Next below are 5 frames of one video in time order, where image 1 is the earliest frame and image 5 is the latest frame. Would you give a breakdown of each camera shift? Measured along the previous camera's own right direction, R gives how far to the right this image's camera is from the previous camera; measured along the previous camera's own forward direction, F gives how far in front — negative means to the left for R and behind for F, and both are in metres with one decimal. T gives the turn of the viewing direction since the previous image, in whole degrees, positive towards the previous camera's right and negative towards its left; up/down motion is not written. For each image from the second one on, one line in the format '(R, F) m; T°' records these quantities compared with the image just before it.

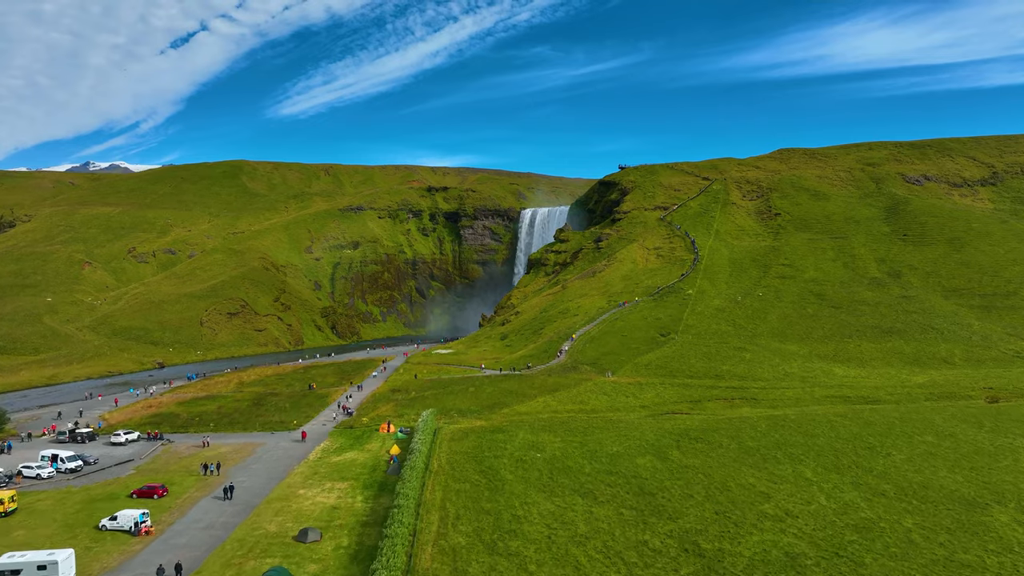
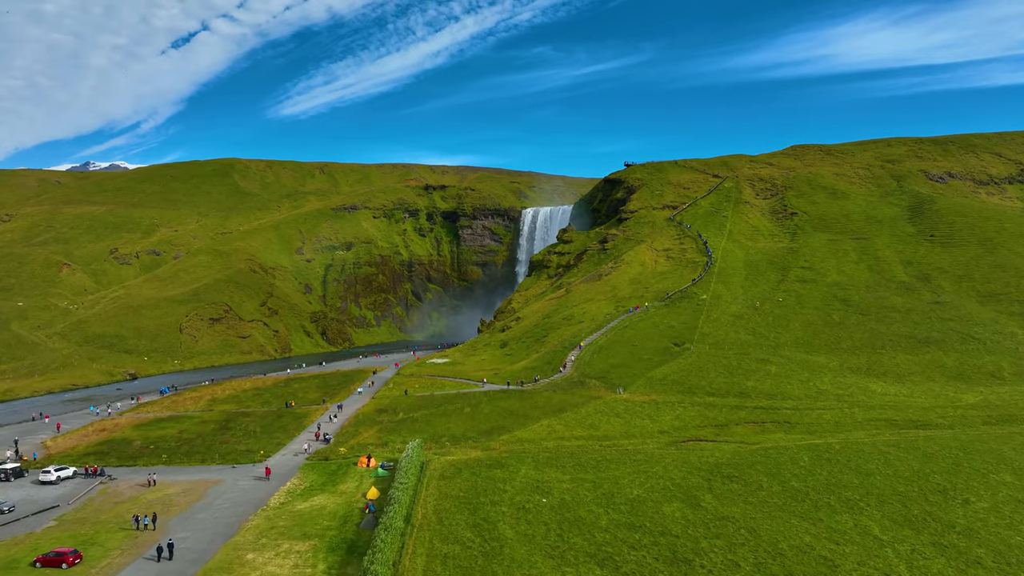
(0.0, +7.0) m; 0°
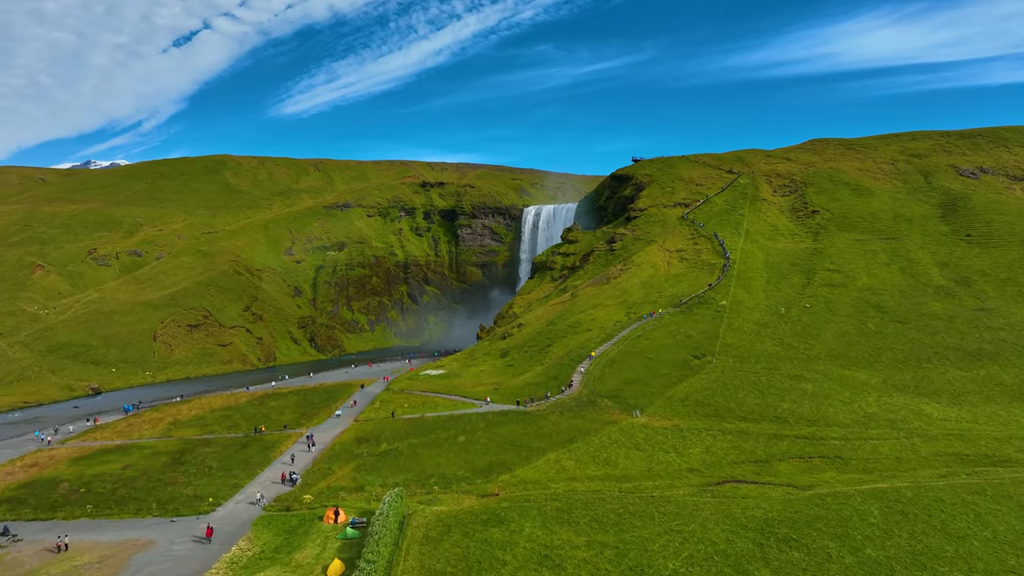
(0.0, +7.8) m; 0°
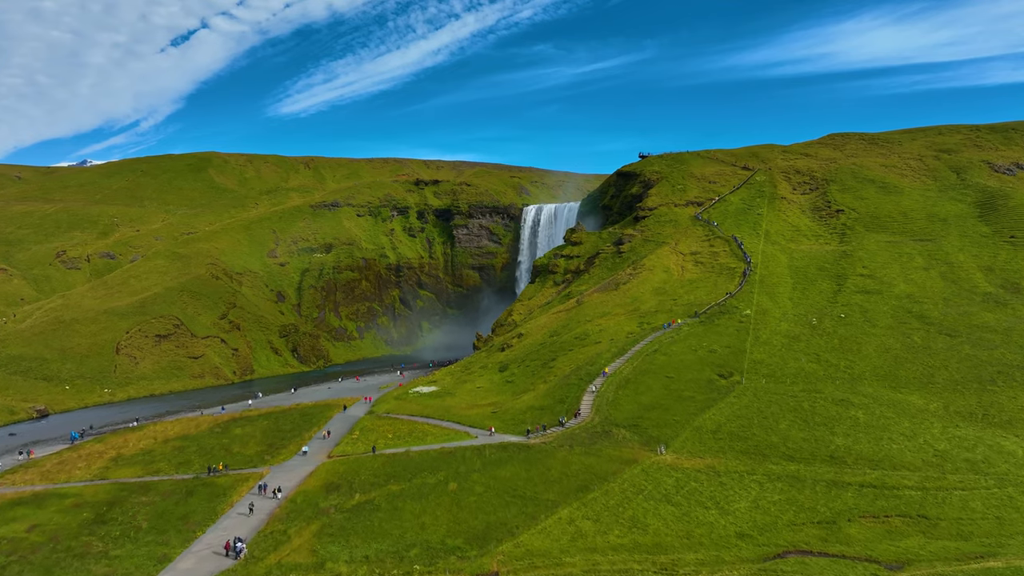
(-0.3, +8.7) m; 0°
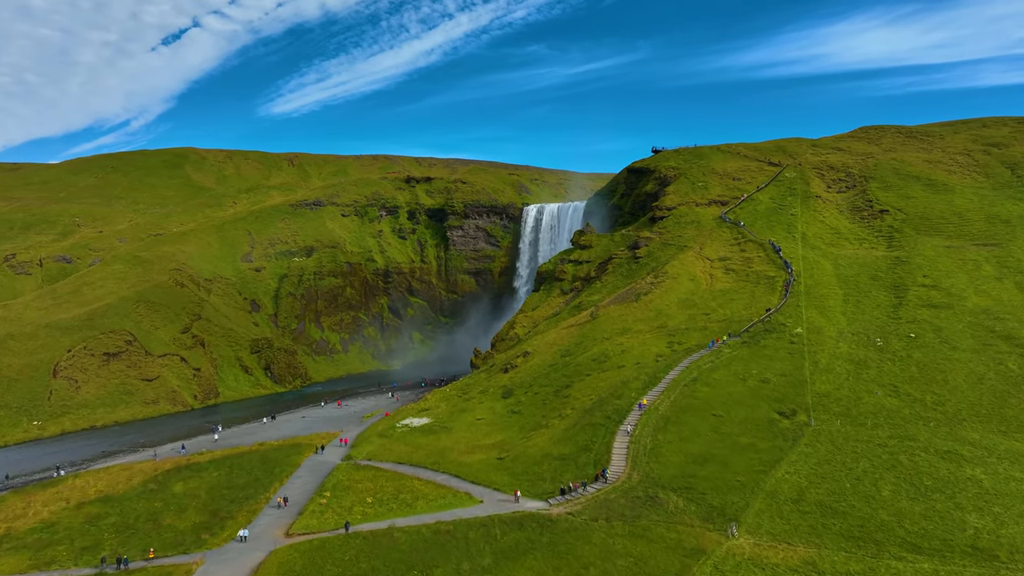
(-1.7, +12.1) m; +1°
